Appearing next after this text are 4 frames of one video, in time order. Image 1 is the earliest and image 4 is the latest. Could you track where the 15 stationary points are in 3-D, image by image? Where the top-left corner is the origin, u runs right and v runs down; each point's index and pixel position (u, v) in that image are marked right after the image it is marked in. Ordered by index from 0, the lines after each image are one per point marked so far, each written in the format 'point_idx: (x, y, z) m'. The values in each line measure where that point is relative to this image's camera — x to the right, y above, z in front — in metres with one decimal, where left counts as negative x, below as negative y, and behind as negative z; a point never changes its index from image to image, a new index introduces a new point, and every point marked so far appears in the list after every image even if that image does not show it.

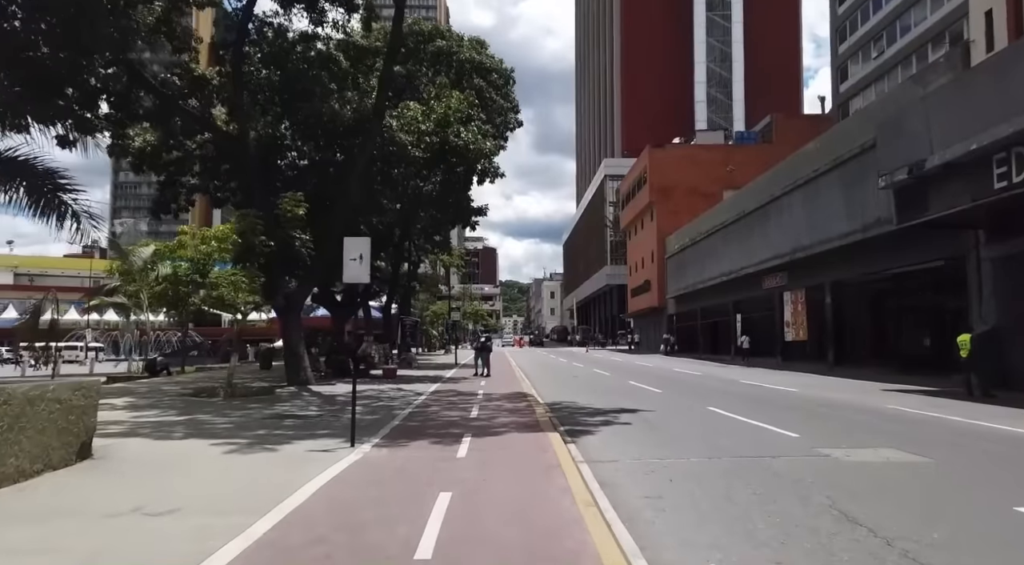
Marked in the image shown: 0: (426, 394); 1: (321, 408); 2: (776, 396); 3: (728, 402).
0: (-2.2, -2.9, +17.3) m
1: (-4.0, -2.6, +13.9) m
2: (+7.2, -3.1, +18.2) m
3: (+5.3, -3.0, +16.6) m
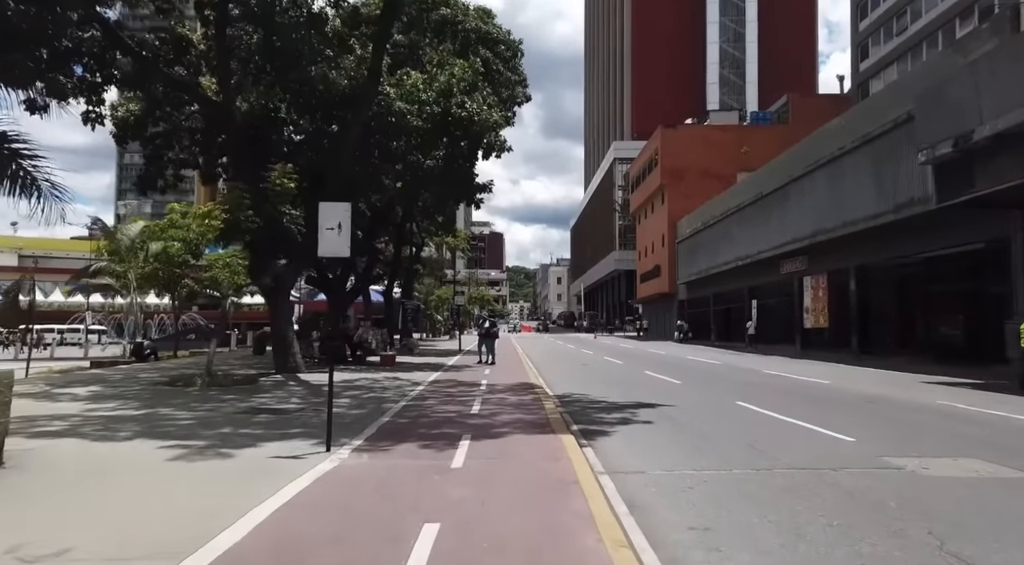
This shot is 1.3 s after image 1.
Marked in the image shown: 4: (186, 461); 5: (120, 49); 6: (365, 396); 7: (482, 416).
0: (-2.1, -2.4, +15.8) m
1: (-3.9, -2.2, +12.4) m
2: (+7.3, -2.7, +16.6) m
3: (+5.5, -2.6, +15.0) m
4: (-3.6, -2.0, +7.4) m
5: (-11.2, +6.6, +19.0) m
6: (-3.0, -2.3, +13.7) m
7: (-0.5, -2.2, +10.9) m
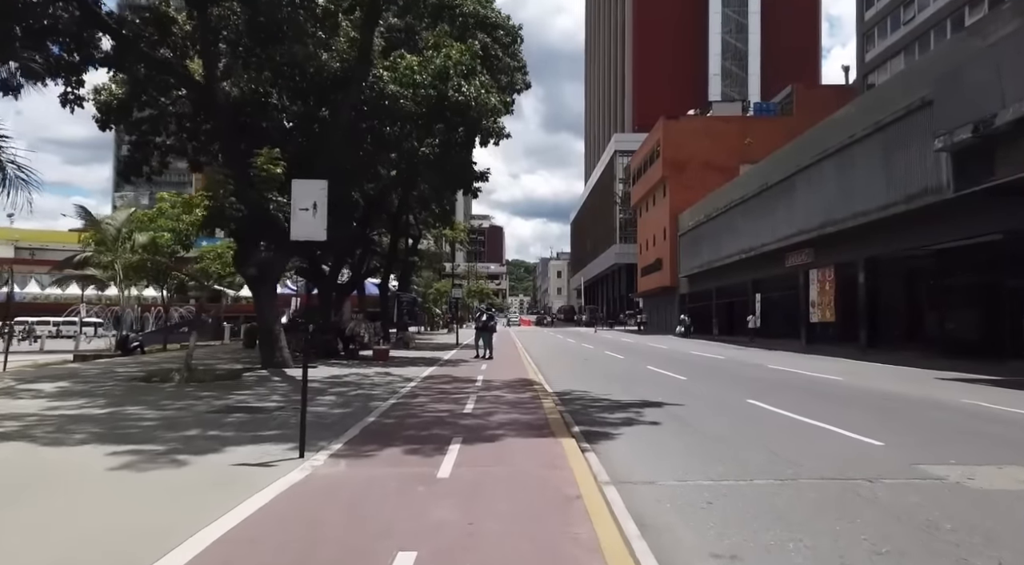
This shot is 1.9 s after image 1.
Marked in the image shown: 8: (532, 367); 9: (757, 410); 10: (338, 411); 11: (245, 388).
0: (-2.1, -2.2, +15.0) m
1: (-3.9, -2.0, +11.6) m
2: (+7.2, -2.5, +15.8) m
3: (+5.4, -2.4, +14.2) m
4: (-3.7, -1.8, +6.6) m
5: (-11.2, +6.9, +18.1) m
6: (-3.1, -2.1, +12.9) m
7: (-0.5, -2.0, +10.0) m
8: (+0.6, -2.5, +19.7) m
9: (+4.3, -2.2, +11.7) m
10: (-2.7, -2.0, +10.5) m
11: (-5.1, -2.0, +12.7) m
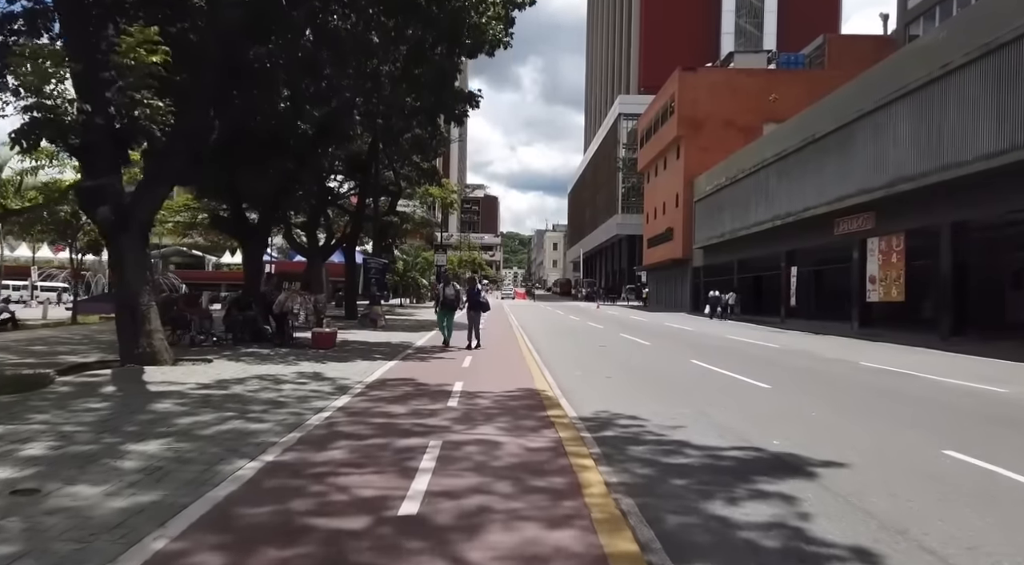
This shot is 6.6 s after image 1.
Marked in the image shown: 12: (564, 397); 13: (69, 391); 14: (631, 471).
0: (-2.2, -1.5, +9.1) m
1: (-3.9, -1.4, +5.7) m
2: (+7.2, -1.9, +10.0) m
3: (+5.4, -1.8, +8.4) m
4: (-3.6, -1.5, +0.7) m
5: (-11.1, +7.9, +11.8) m
6: (-3.1, -1.5, +7.0) m
7: (-0.5, -1.5, +4.1) m
8: (+0.5, -1.6, +13.8) m
9: (+4.3, -1.8, +5.8) m
10: (-2.7, -1.5, +4.6) m
11: (-5.1, -1.4, +6.7) m
12: (+0.8, -1.6, +9.8) m
13: (-5.6, -1.3, +8.6) m
14: (+1.0, -1.6, +6.0) m
